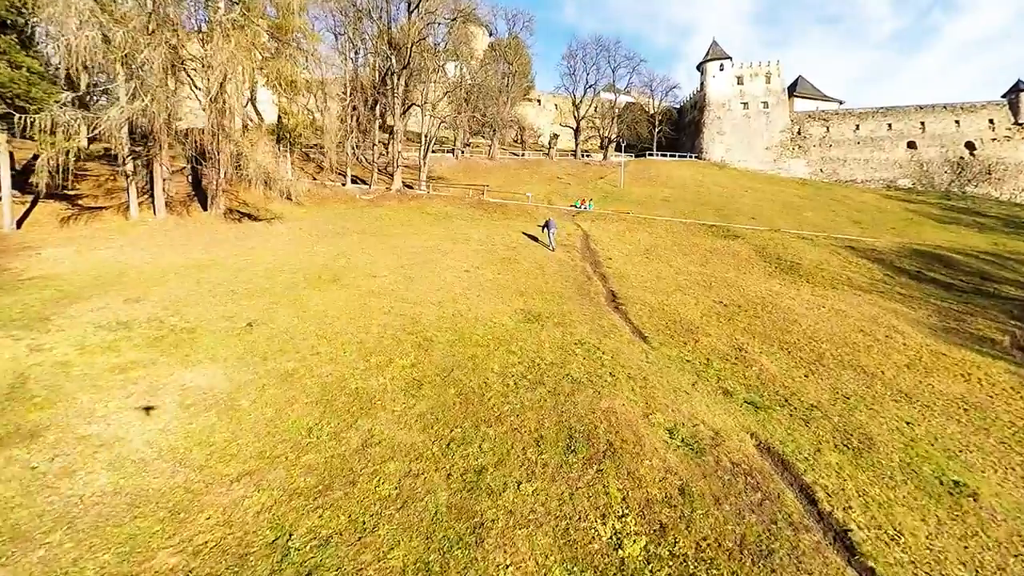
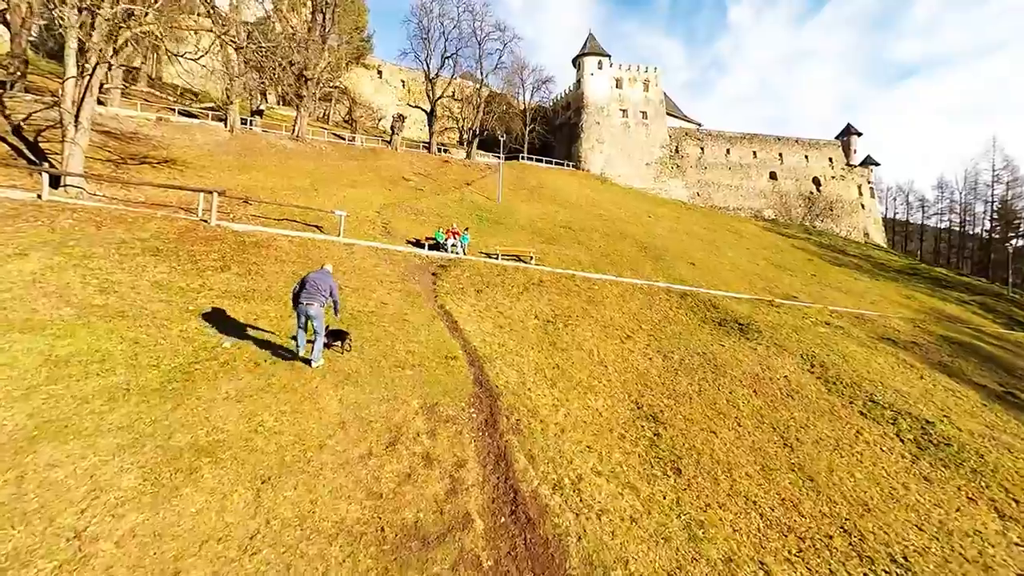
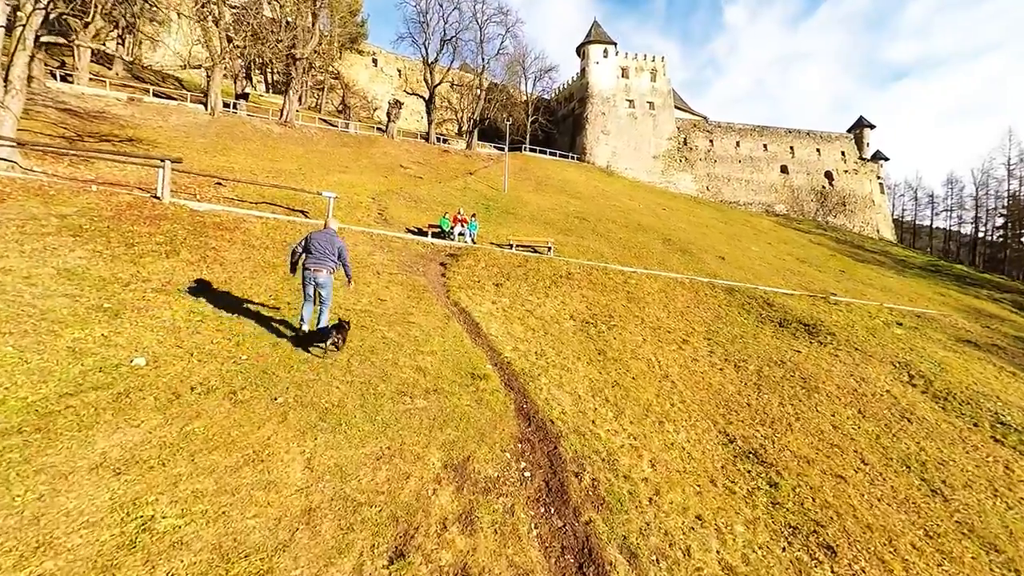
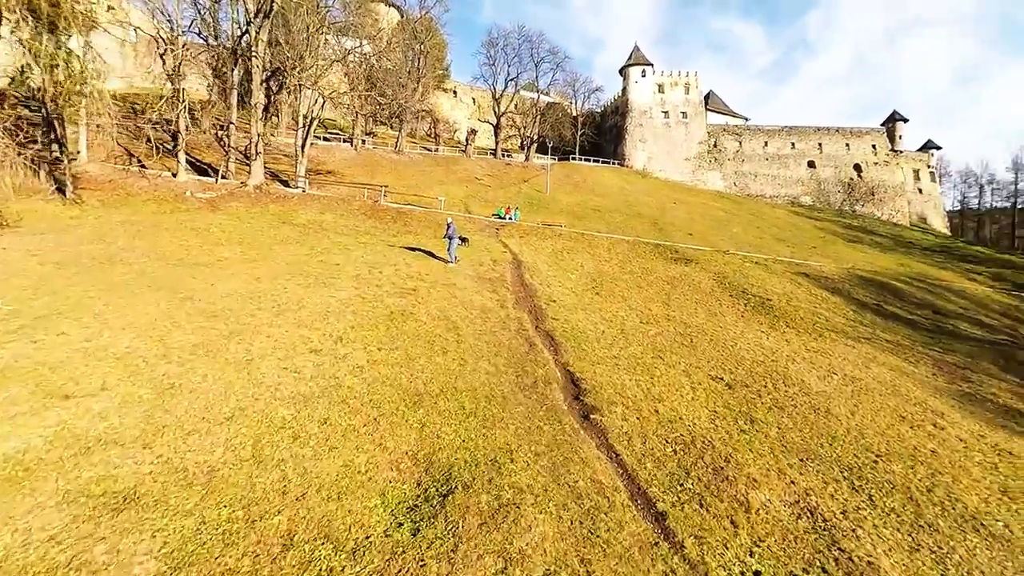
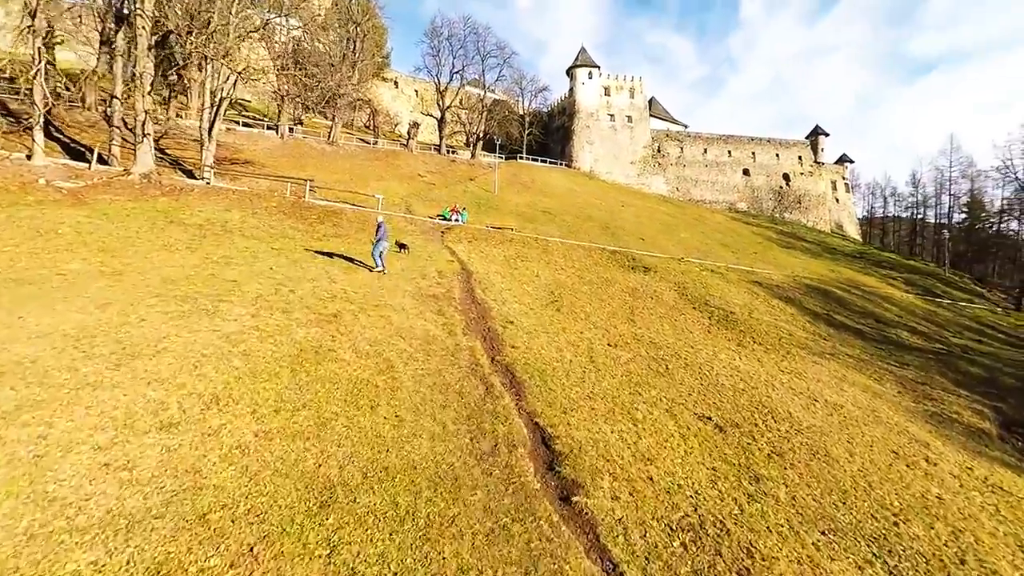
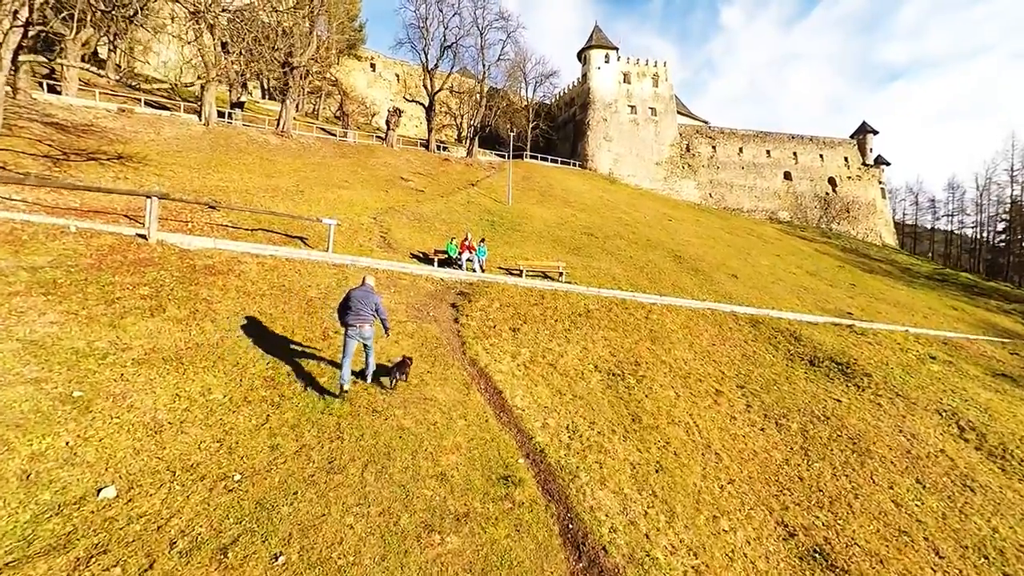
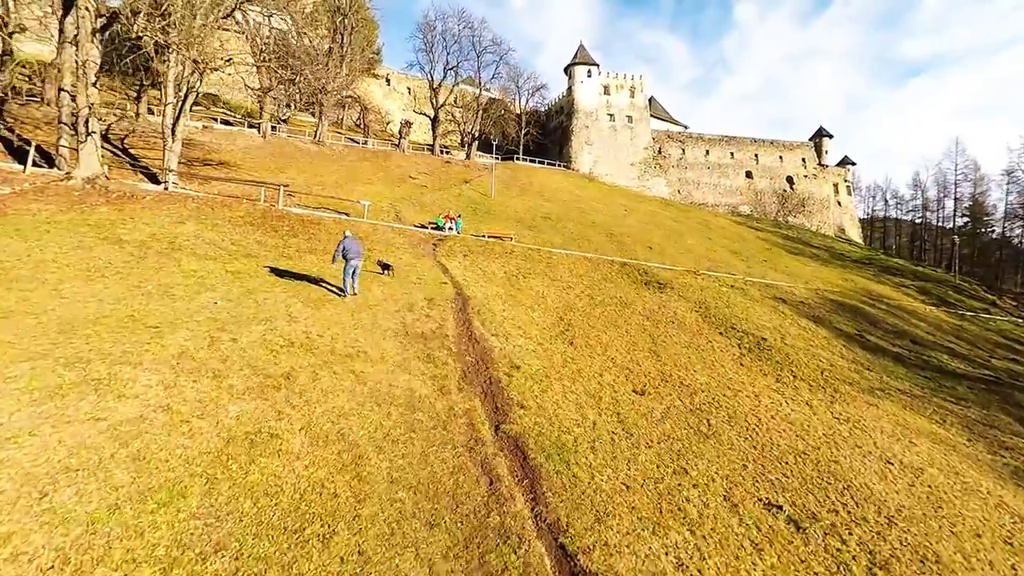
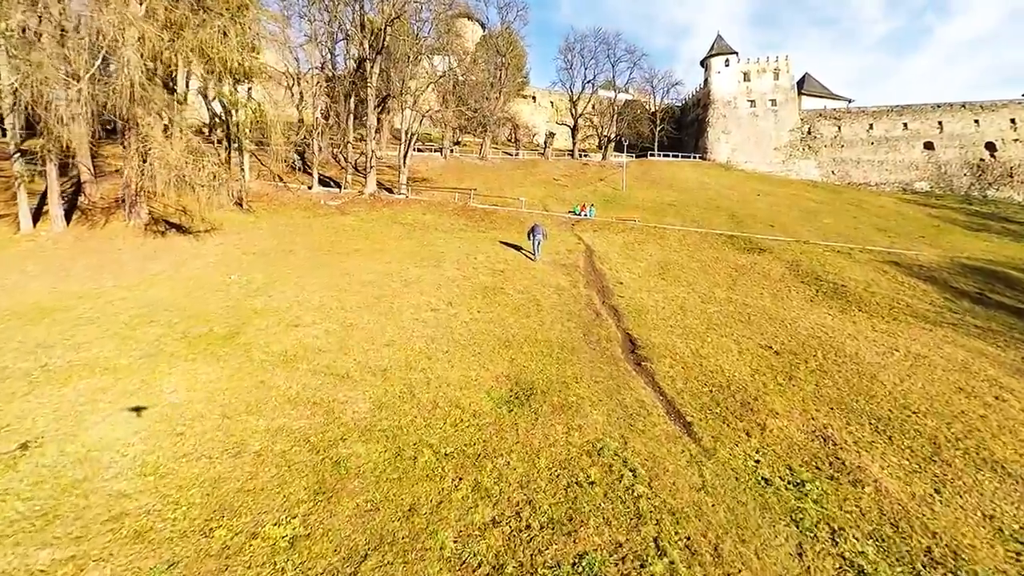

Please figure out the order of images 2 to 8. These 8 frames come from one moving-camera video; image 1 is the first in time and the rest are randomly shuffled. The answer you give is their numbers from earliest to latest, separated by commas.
8, 4, 5, 7, 2, 3, 6
